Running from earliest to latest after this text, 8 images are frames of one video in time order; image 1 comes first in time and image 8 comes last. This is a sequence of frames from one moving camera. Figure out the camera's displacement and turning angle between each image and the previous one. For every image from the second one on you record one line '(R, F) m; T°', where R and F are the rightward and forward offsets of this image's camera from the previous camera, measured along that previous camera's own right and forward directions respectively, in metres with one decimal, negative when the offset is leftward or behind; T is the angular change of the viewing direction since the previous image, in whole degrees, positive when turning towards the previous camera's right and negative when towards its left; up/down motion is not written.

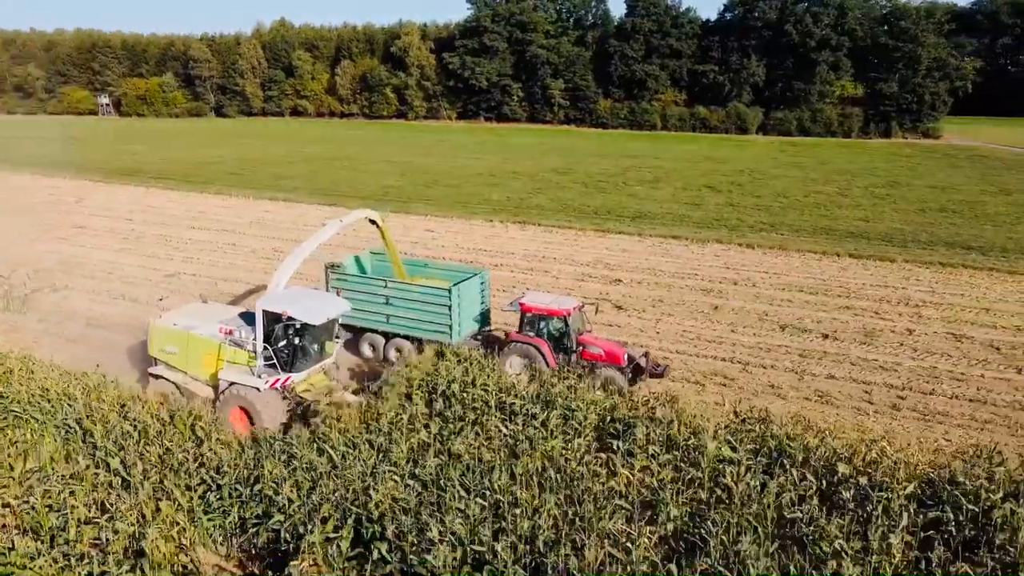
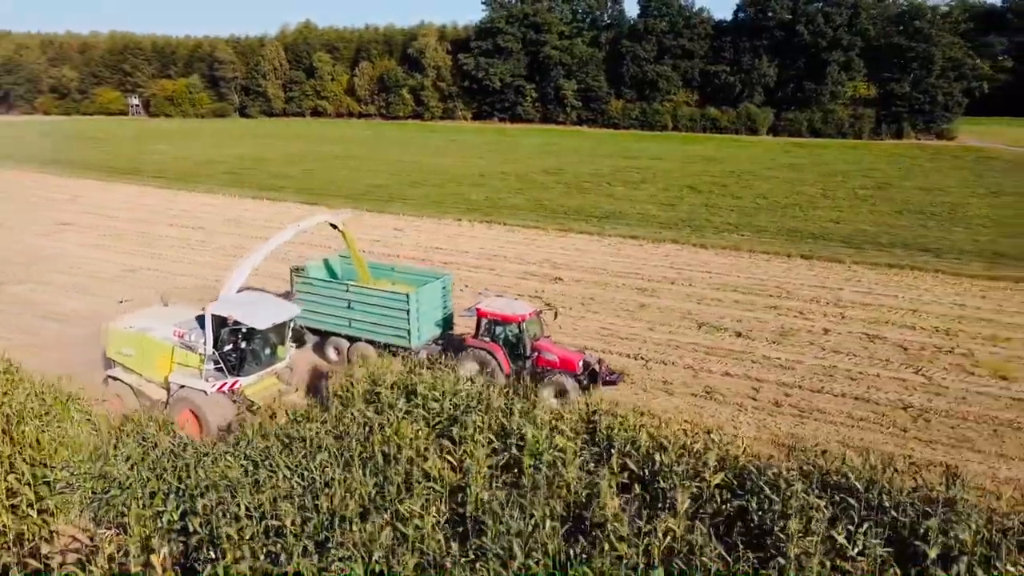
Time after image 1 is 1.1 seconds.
(+2.0, -0.4) m; -3°
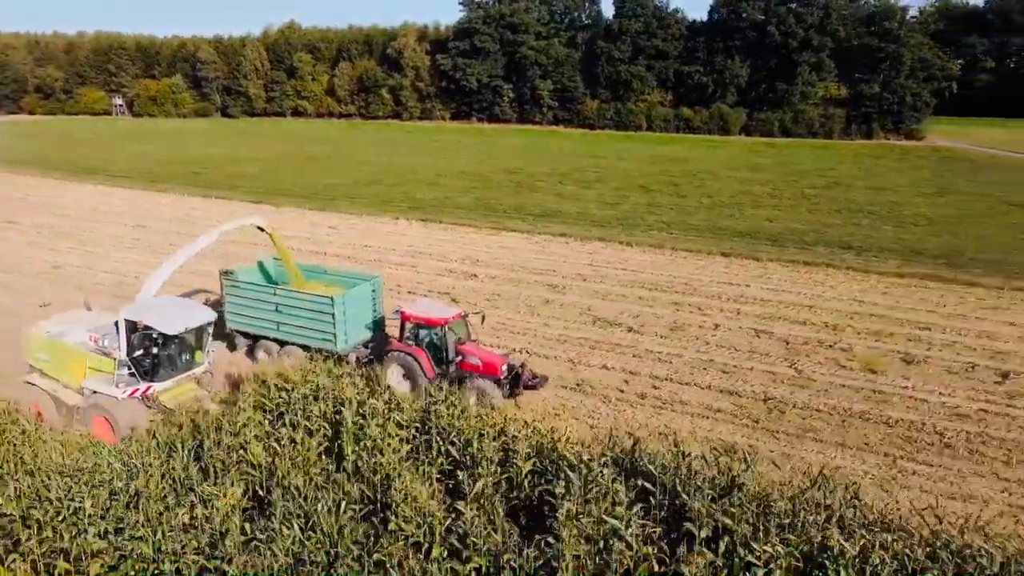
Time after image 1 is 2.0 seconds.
(+1.8, -0.3) m; 0°
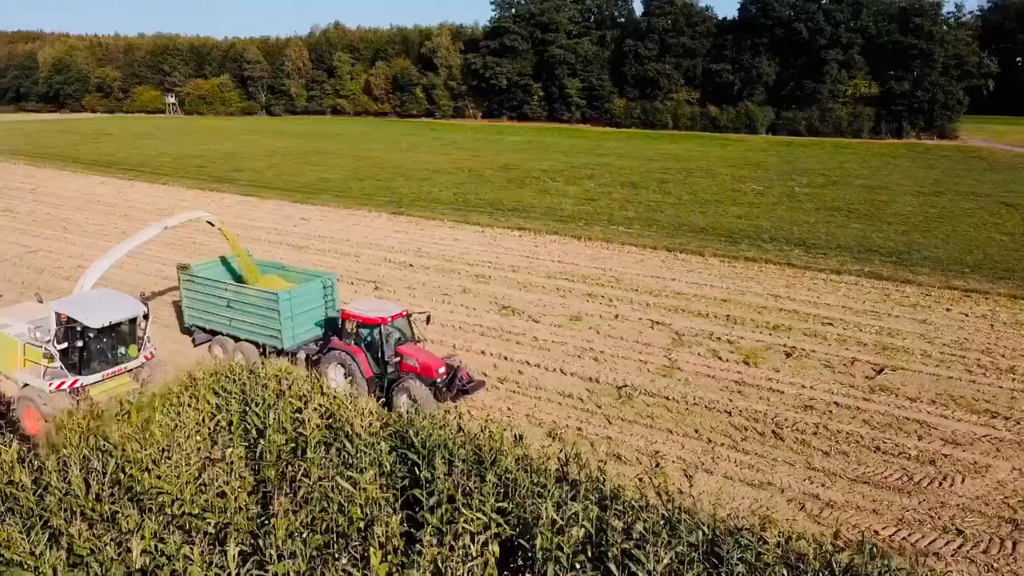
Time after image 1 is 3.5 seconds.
(+2.8, -0.2) m; -4°
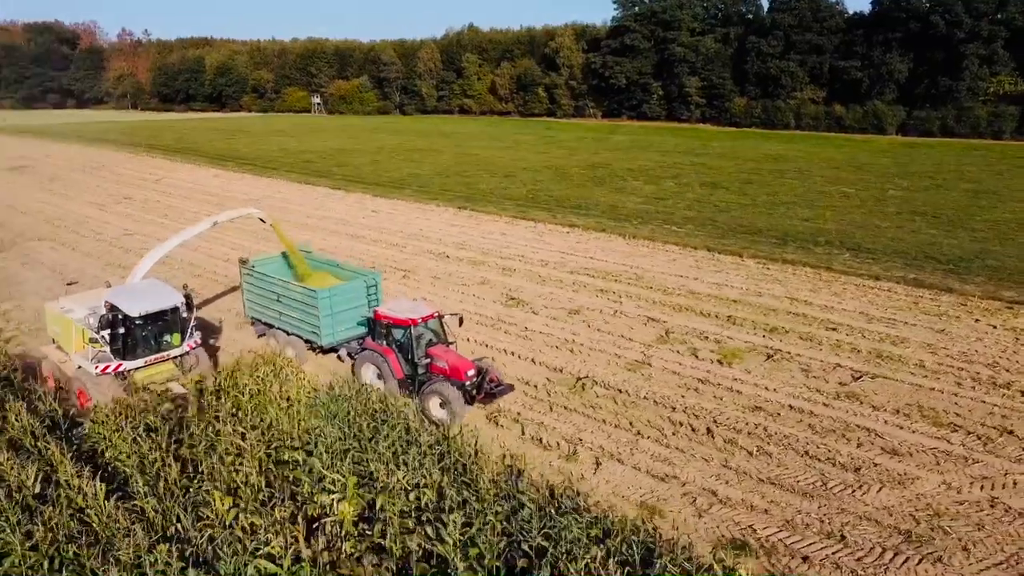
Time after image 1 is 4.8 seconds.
(+2.6, -0.3) m; -10°
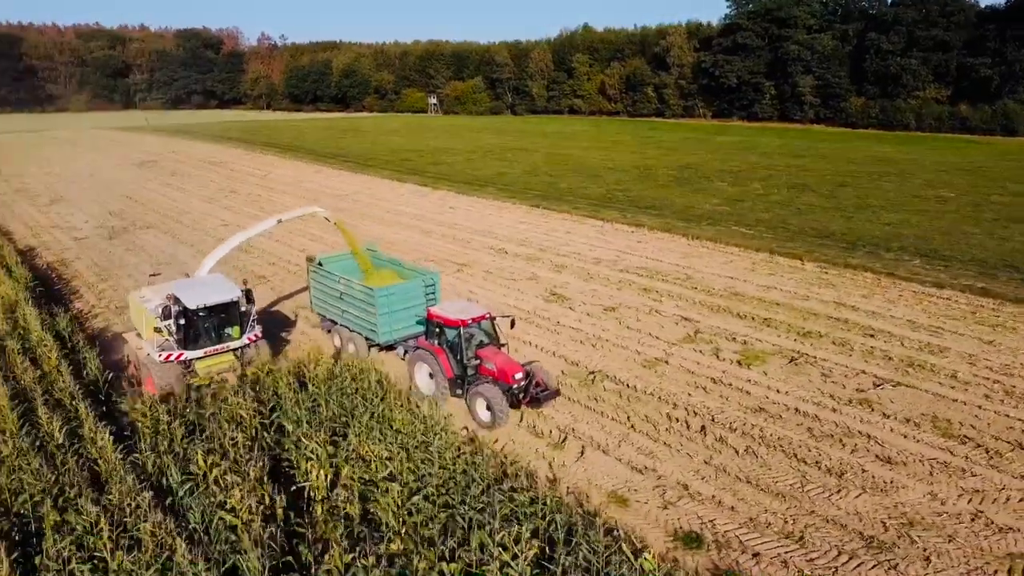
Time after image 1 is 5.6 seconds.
(+1.5, -0.3) m; -8°
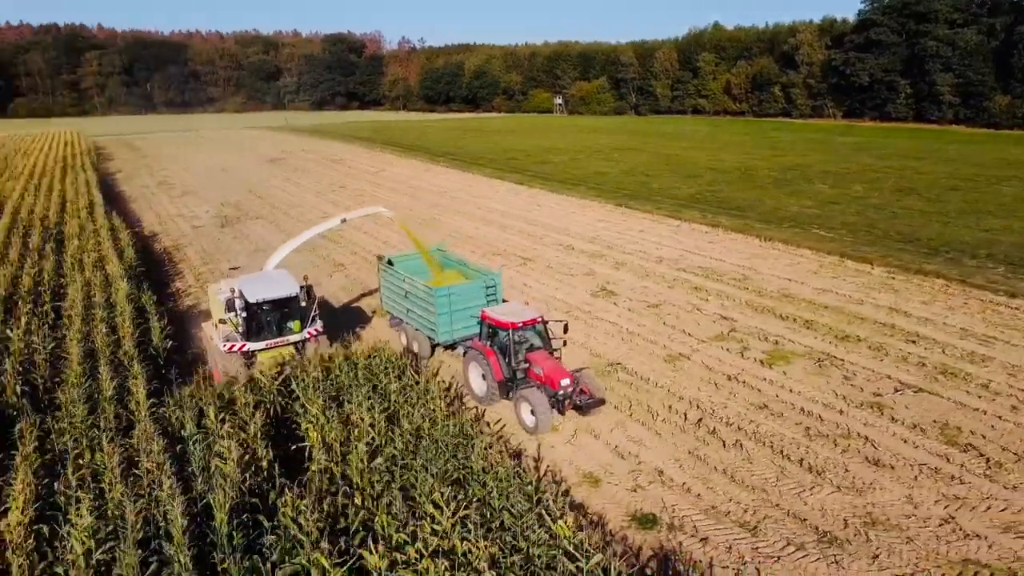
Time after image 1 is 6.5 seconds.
(+1.6, -0.5) m; -9°
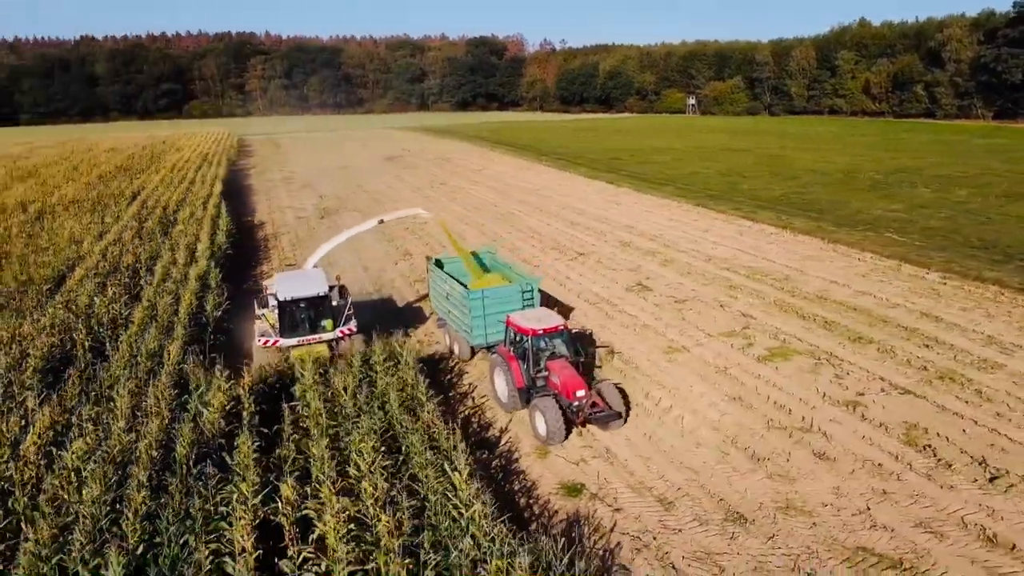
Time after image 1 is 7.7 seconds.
(+2.2, -0.6) m; -10°
